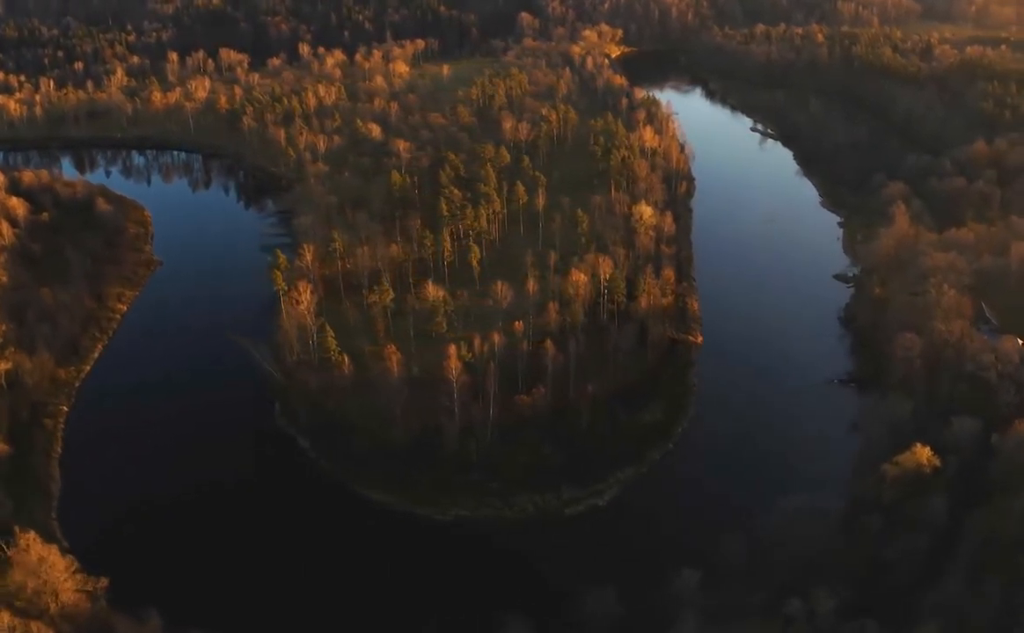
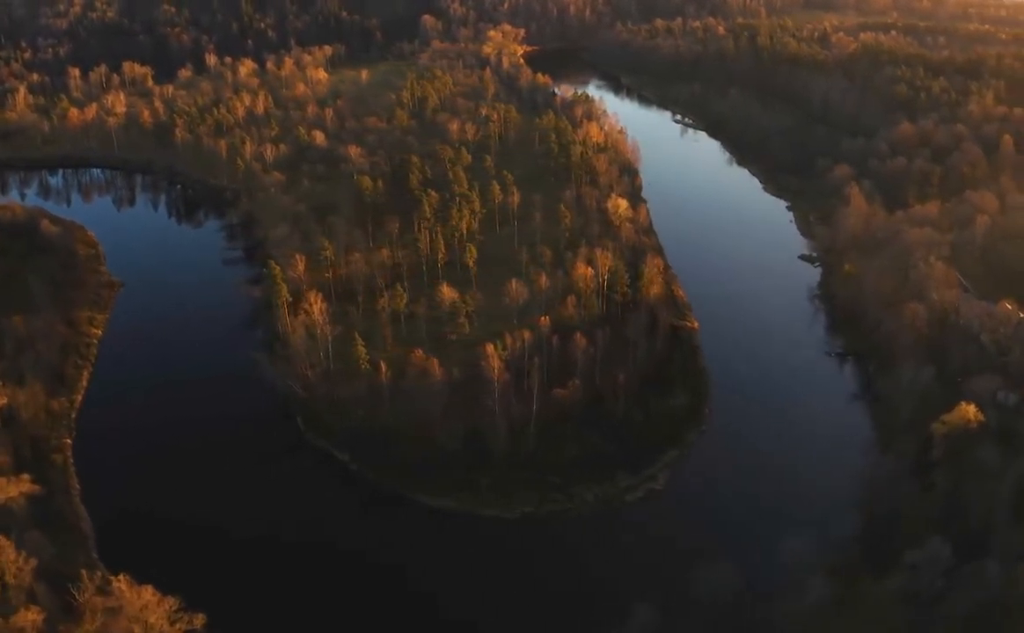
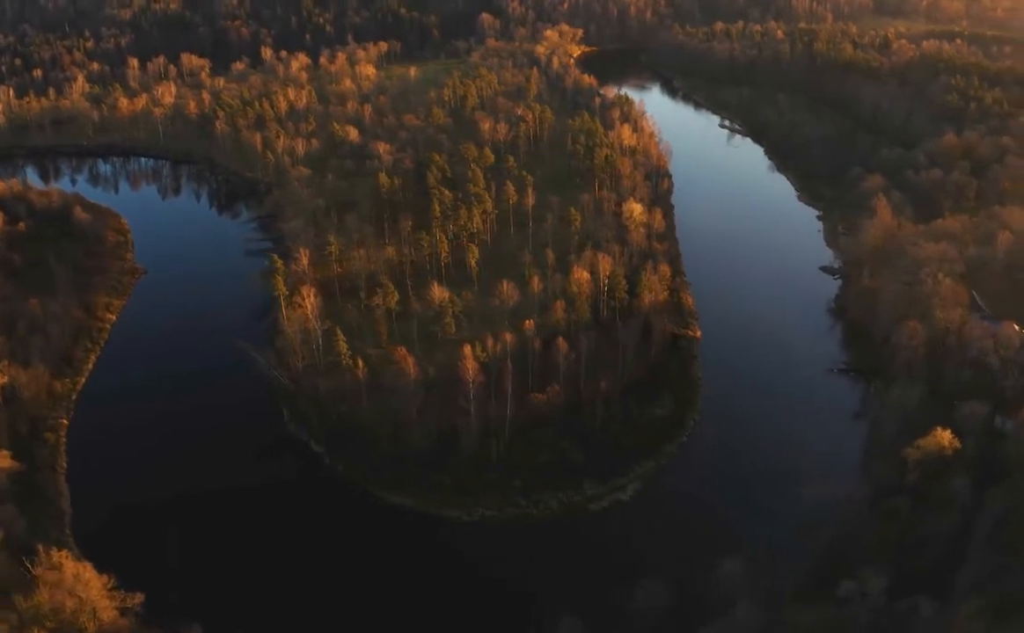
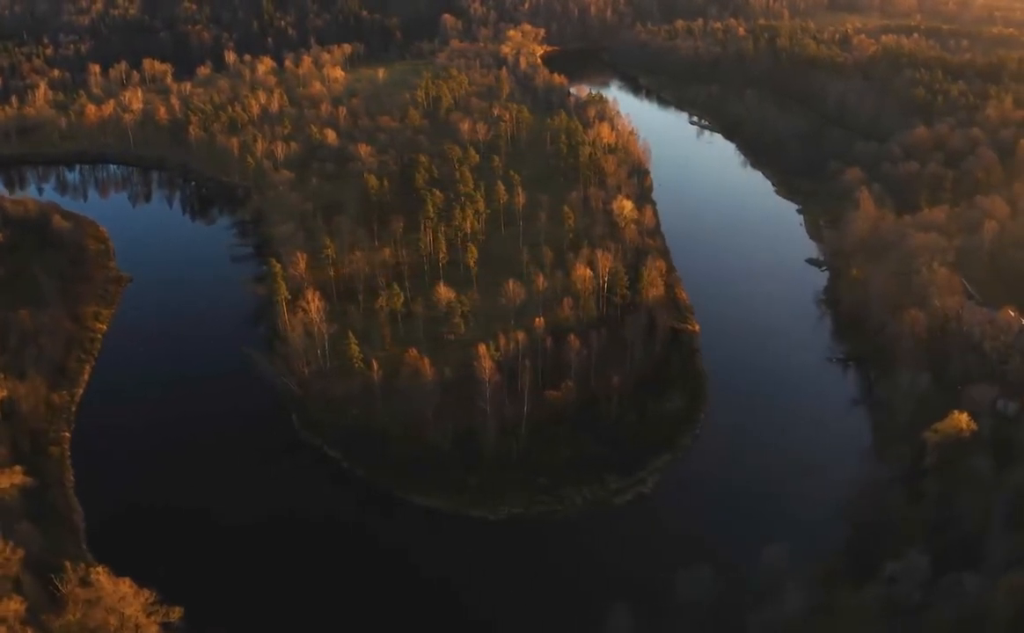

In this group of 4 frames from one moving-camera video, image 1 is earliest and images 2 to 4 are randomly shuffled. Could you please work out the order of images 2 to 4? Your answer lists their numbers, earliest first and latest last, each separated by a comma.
3, 4, 2
